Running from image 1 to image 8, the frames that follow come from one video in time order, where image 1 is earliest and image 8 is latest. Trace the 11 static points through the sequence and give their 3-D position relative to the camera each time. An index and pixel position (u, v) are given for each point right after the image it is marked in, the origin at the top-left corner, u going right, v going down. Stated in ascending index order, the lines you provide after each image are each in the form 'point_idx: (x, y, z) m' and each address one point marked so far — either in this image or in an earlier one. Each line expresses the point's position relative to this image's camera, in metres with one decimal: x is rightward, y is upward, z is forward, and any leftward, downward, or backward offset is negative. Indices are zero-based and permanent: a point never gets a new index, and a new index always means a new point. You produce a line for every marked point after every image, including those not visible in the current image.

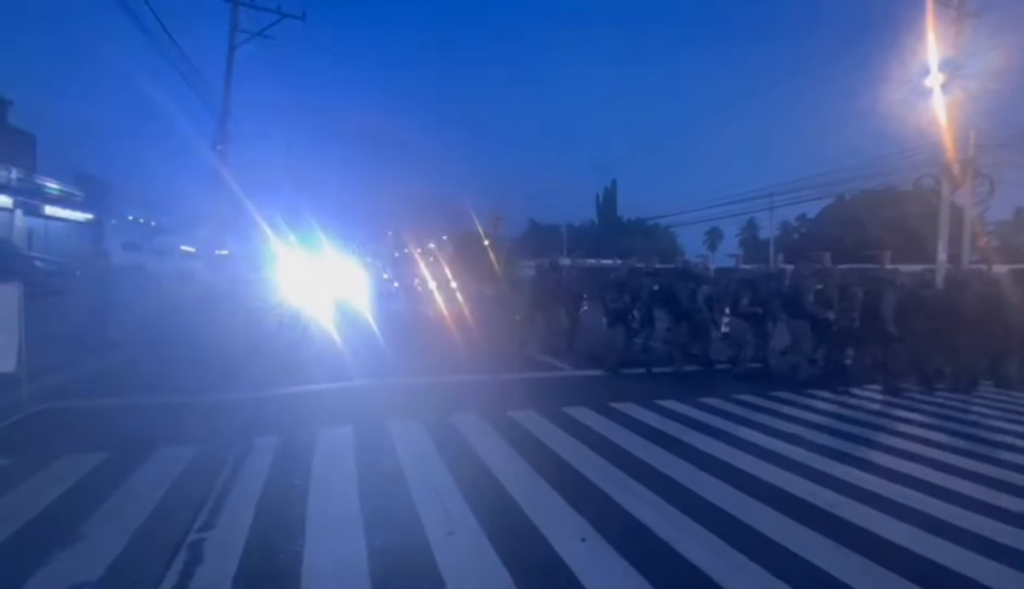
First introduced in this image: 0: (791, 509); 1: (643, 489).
0: (+2.4, -1.8, +7.5) m
1: (+1.1, -1.7, +7.7) m
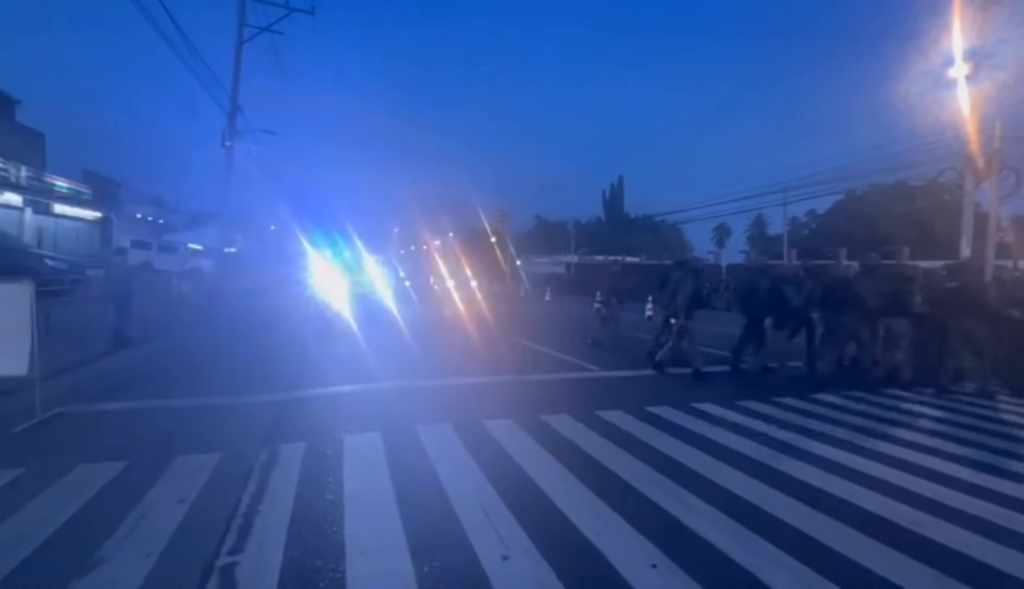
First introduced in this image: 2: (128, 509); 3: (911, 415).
0: (+2.8, -1.8, +7.0) m
1: (+1.5, -1.7, +7.2) m
2: (-3.2, -1.8, +6.9) m
3: (+5.3, -1.8, +10.3) m
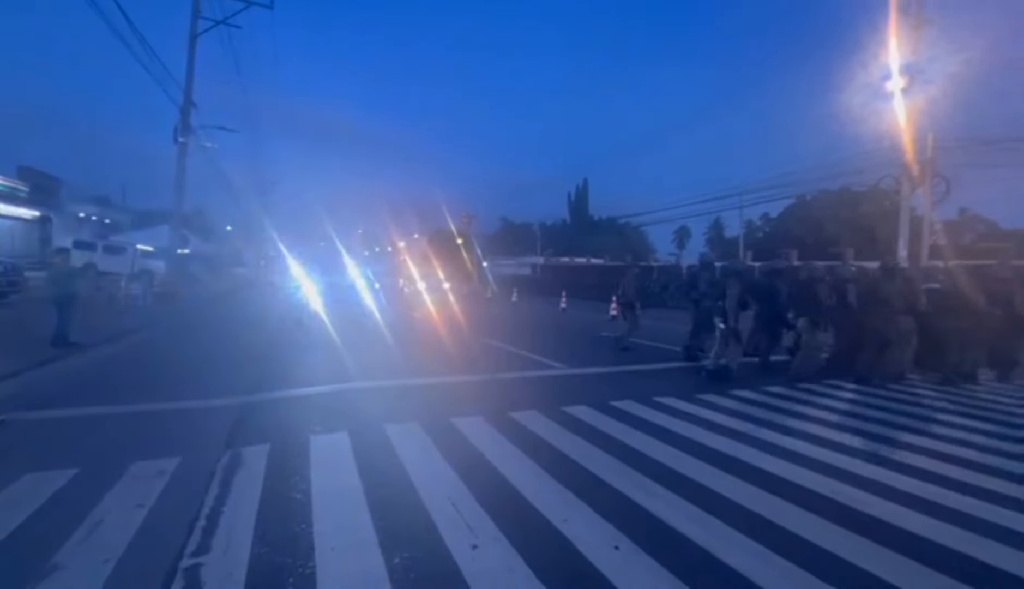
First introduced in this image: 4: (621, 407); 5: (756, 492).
0: (+2.5, -1.8, +7.0) m
1: (+1.3, -1.7, +7.2) m
2: (-3.4, -1.7, +6.7) m
3: (+5.0, -1.8, +10.5) m
4: (+1.4, -1.6, +10.2) m
5: (+2.0, -1.7, +7.2) m
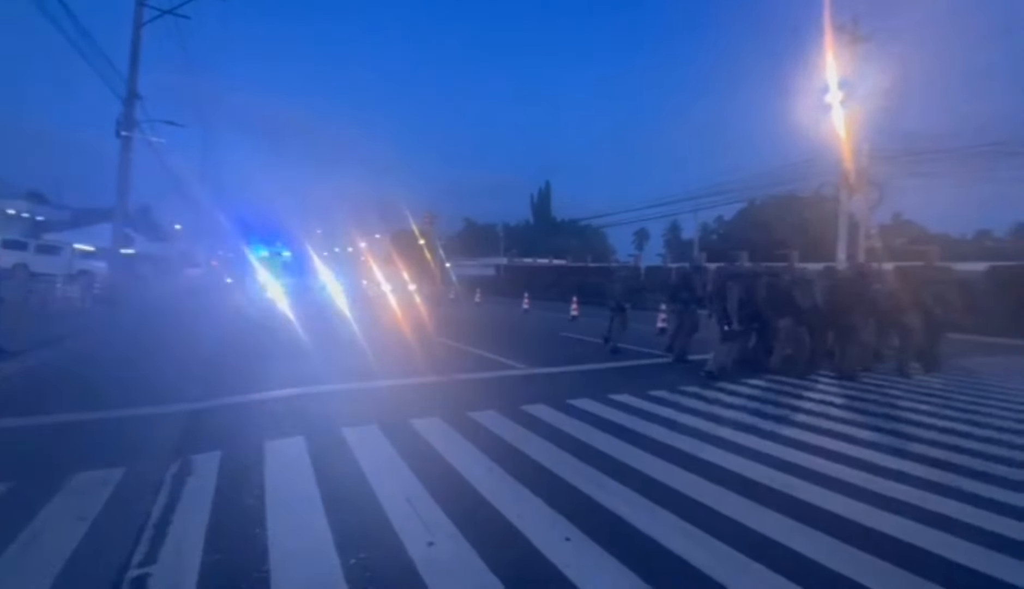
0: (+2.2, -1.7, +7.0) m
1: (+0.9, -1.7, +7.2) m
2: (-3.7, -1.8, +6.4) m
3: (+4.5, -1.7, +10.6) m
4: (+0.9, -1.5, +10.1) m
5: (+1.7, -1.7, +7.2) m
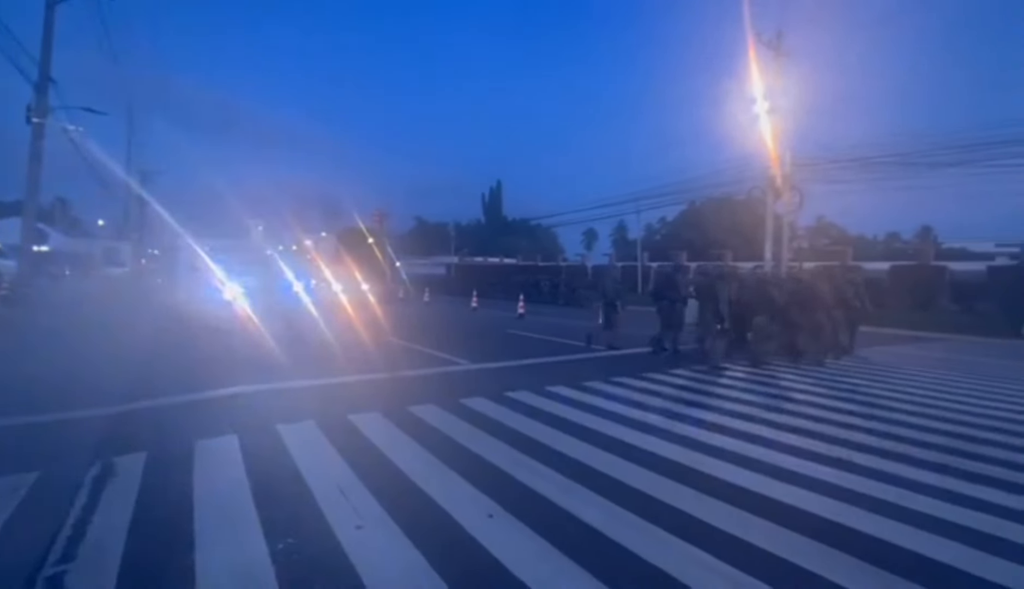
0: (+1.8, -1.7, +7.5) m
1: (+0.5, -1.7, +7.8) m
2: (-4.2, -1.8, +7.6) m
3: (+4.4, -1.7, +10.7) m
4: (+0.8, -1.6, +10.7) m
5: (+1.3, -1.7, +7.7) m
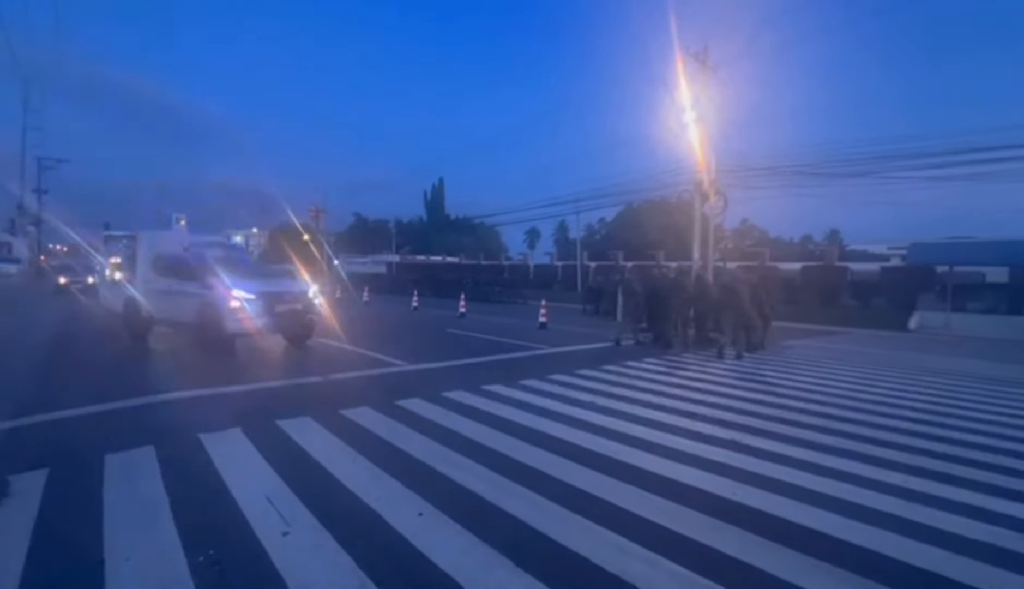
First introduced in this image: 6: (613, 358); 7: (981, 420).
0: (+1.3, -1.7, +7.2) m
1: (0.0, -1.7, +7.4) m
2: (-4.6, -1.8, +6.9) m
3: (+3.7, -1.6, +10.7) m
4: (+0.1, -1.5, +10.4) m
5: (+0.8, -1.7, +7.4) m
6: (+2.1, -1.3, +17.6) m
7: (+6.6, -1.8, +12.1) m
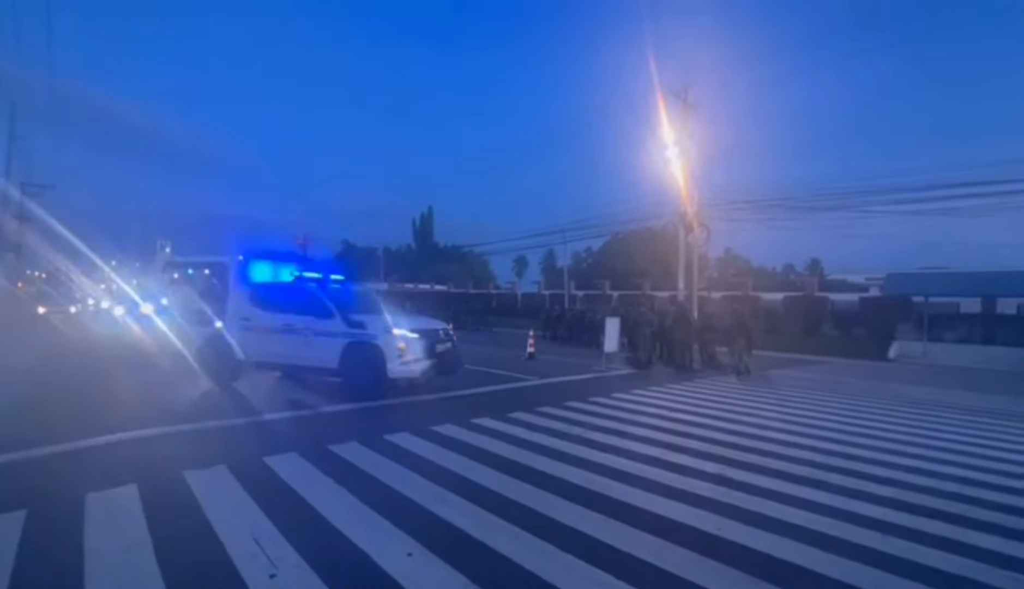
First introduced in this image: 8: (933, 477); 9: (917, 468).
0: (+1.2, -2.0, +7.1) m
1: (0.0, -1.9, +7.3) m
2: (-4.7, -2.1, +6.7) m
3: (+3.6, -2.1, +10.6) m
4: (0.0, -1.9, +10.2) m
5: (+0.7, -2.0, +7.2) m
6: (+1.8, -2.0, +17.4) m
7: (+6.5, -2.3, +12.0) m
8: (+5.0, -2.2, +10.1) m
9: (+5.1, -2.2, +10.6) m
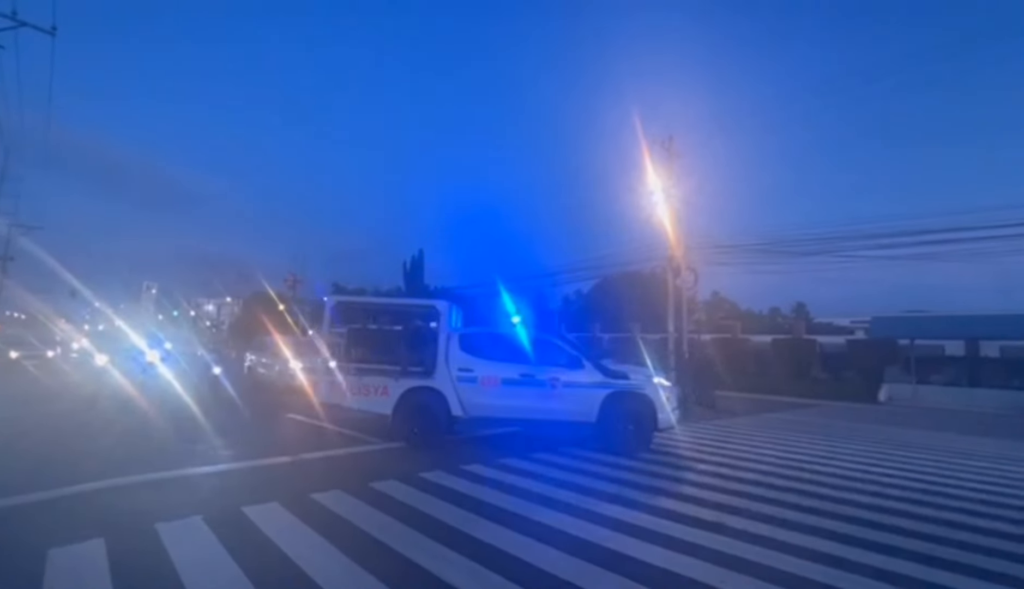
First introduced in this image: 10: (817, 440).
0: (+1.1, -2.3, +6.8) m
1: (-0.1, -2.3, +6.9) m
2: (-4.8, -2.4, +6.3) m
3: (+3.5, -2.6, +10.3) m
4: (-0.1, -2.4, +9.9) m
5: (+0.6, -2.3, +6.9) m
6: (+1.6, -2.8, +17.1) m
7: (+6.3, -2.9, +11.8) m
8: (+4.9, -2.7, +9.8) m
9: (+5.0, -2.7, +10.3) m
10: (+6.5, -3.1, +17.7) m
